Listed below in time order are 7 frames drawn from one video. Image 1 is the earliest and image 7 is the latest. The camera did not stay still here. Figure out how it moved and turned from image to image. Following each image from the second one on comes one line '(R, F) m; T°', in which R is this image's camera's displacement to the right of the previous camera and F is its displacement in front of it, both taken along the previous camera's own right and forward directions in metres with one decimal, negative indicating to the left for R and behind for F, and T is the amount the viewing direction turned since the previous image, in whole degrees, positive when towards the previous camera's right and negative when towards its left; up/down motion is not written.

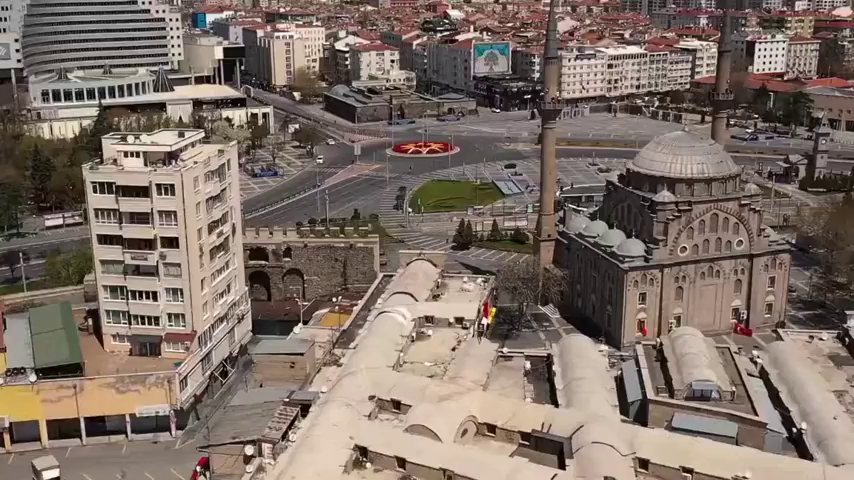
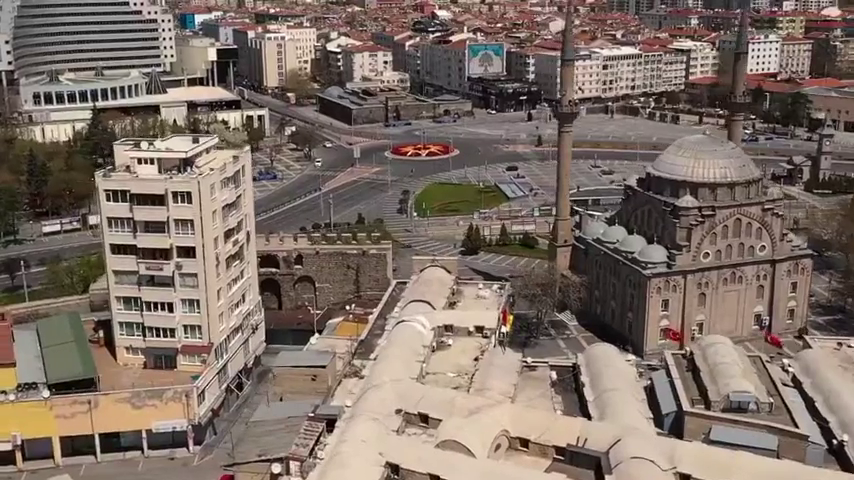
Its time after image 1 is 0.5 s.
(-1.5, +1.0) m; +1°
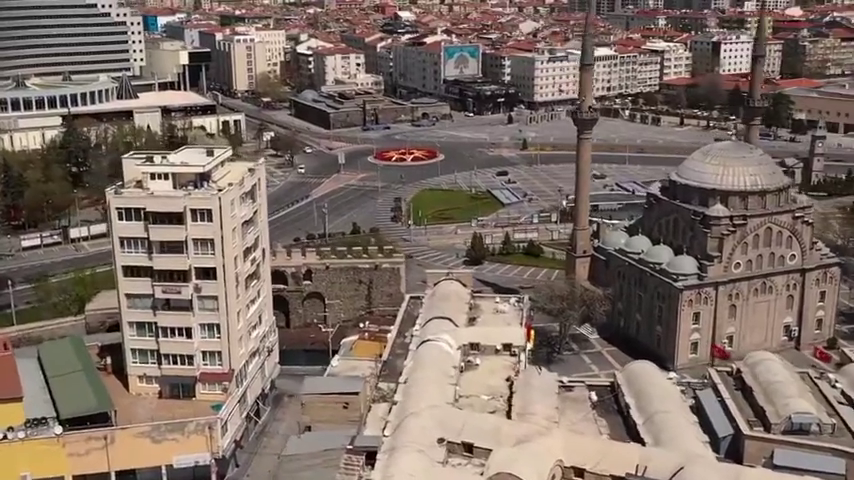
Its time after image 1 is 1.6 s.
(-2.8, +2.1) m; +3°
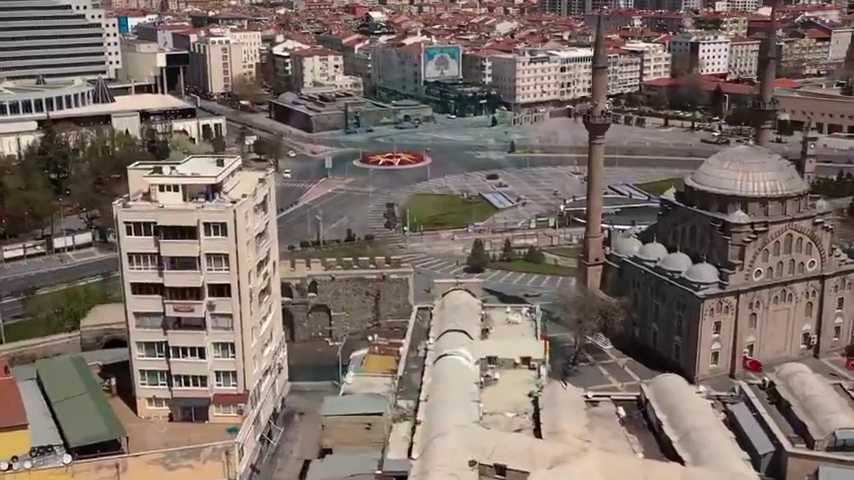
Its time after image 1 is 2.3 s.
(-1.9, +1.4) m; +2°
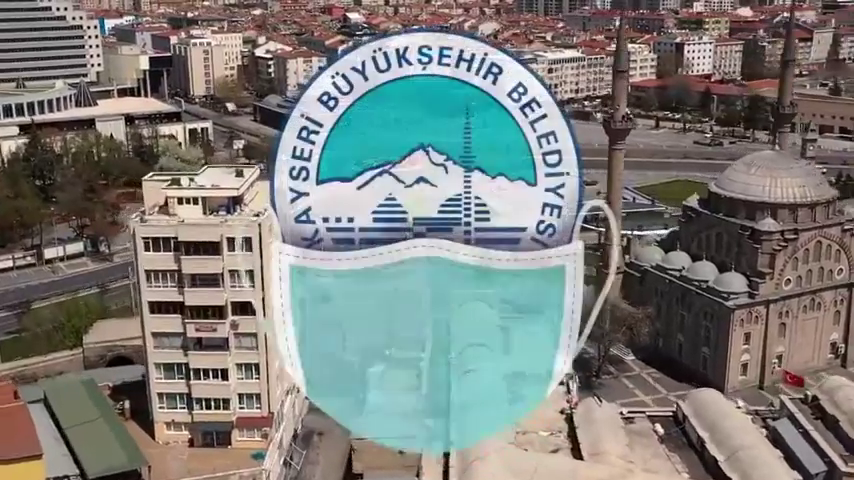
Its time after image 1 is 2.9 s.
(-1.9, +1.5) m; +2°
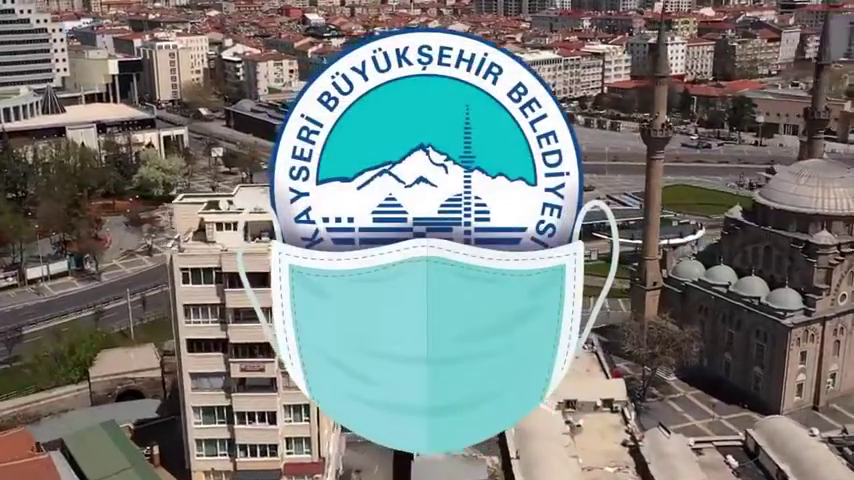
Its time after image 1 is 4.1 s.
(-3.2, +2.7) m; +3°
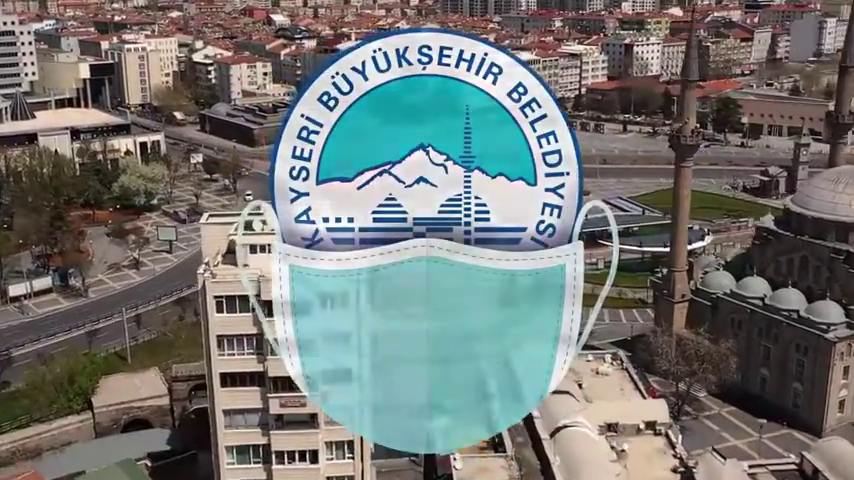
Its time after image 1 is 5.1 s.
(-2.4, +2.1) m; +2°
